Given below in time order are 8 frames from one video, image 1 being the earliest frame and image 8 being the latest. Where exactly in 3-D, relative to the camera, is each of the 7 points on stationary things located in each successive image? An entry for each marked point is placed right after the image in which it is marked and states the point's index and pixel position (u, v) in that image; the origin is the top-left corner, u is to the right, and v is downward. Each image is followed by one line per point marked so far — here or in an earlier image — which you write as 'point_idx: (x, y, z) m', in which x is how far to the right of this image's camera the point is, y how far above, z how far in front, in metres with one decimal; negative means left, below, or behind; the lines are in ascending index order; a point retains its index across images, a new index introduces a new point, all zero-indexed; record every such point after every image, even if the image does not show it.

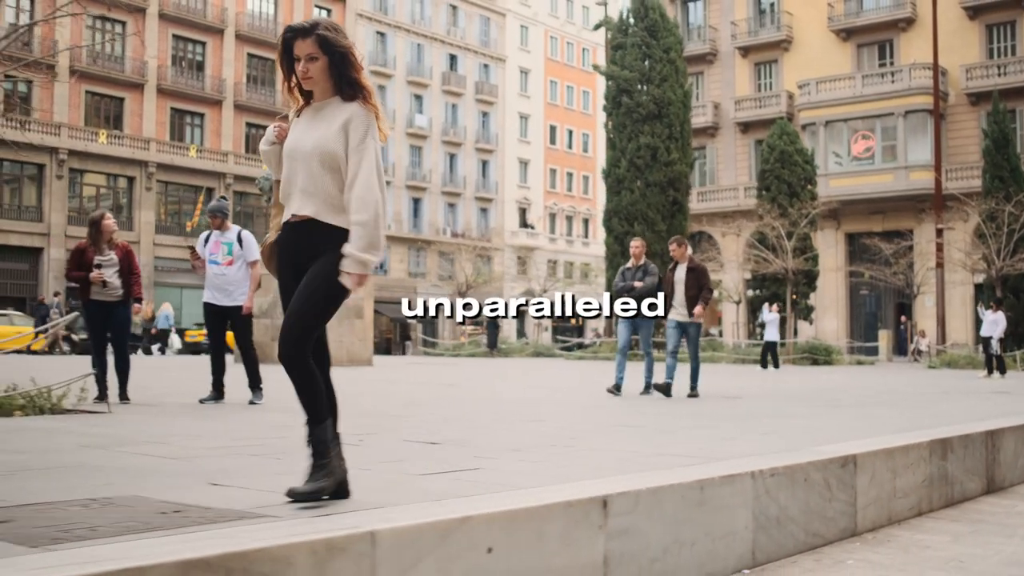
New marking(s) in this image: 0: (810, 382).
0: (+3.7, -1.2, +13.2) m
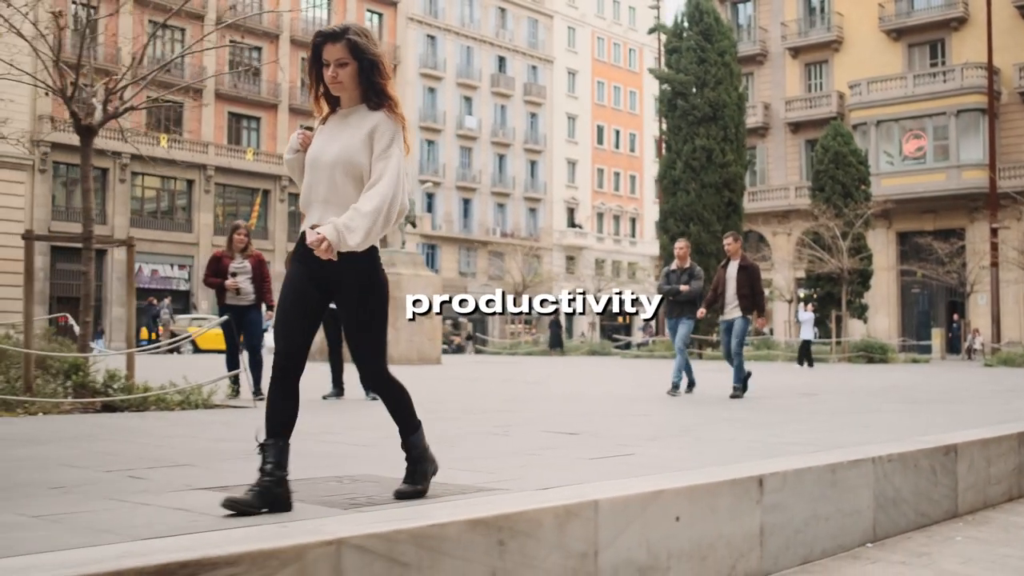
0: (+4.6, -1.2, +13.6) m
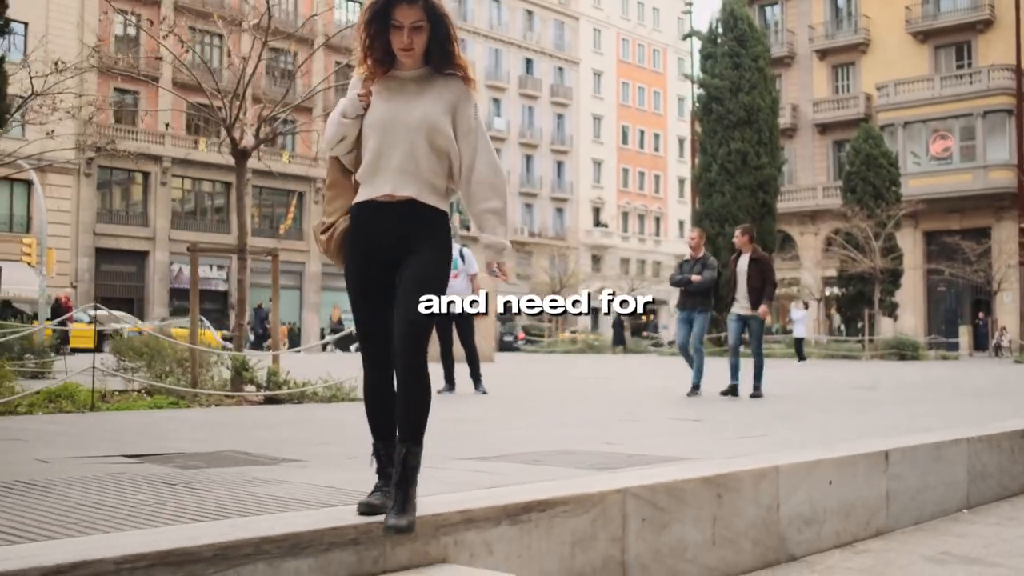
0: (+5.5, -1.2, +14.4) m
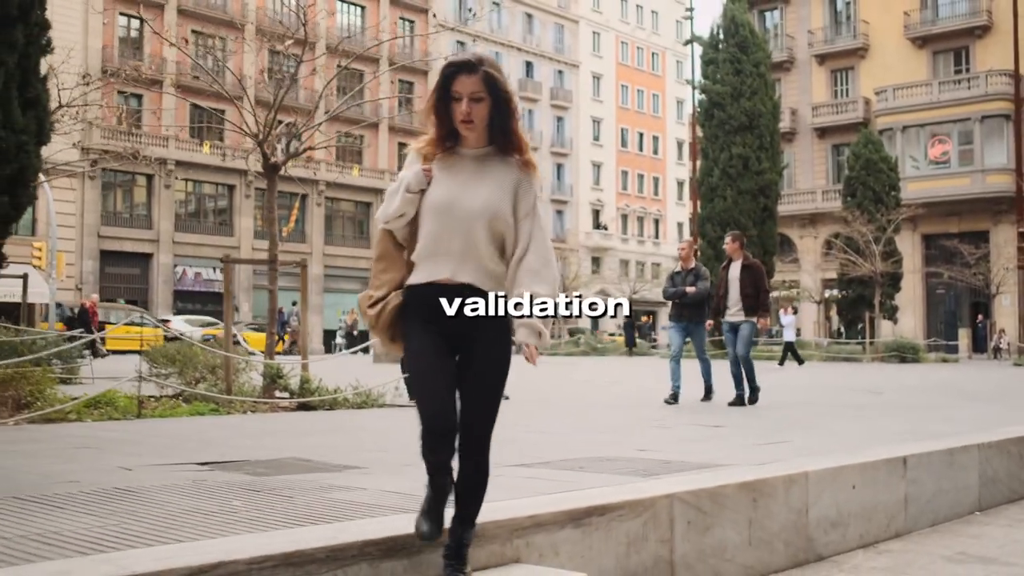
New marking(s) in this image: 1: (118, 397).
0: (+5.7, -1.3, +14.7) m
1: (-2.8, -0.8, +7.6) m
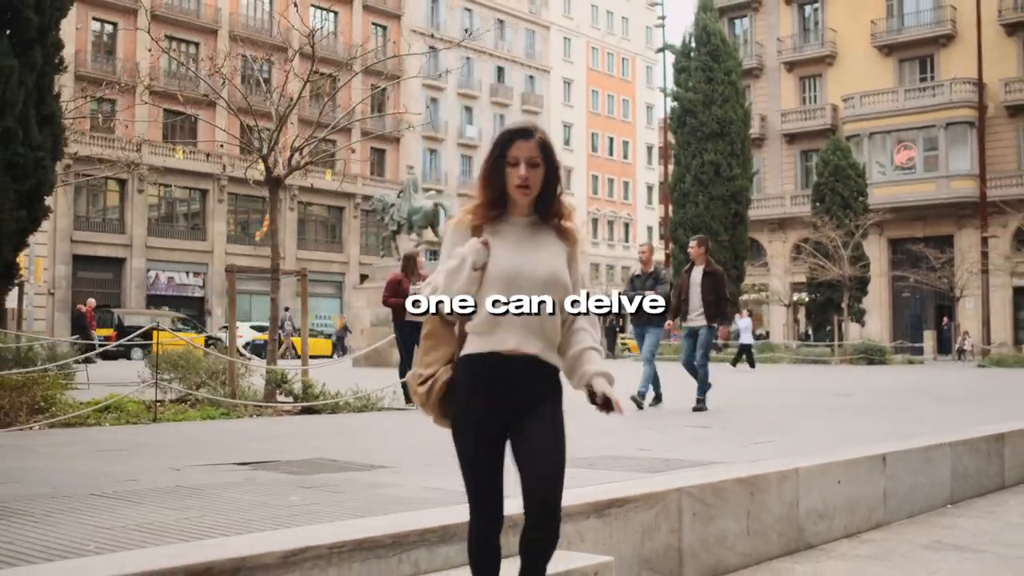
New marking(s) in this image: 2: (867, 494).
0: (+5.4, -1.3, +15.2) m
1: (-2.8, -0.8, +7.8) m
2: (+1.7, -1.0, +5.1) m
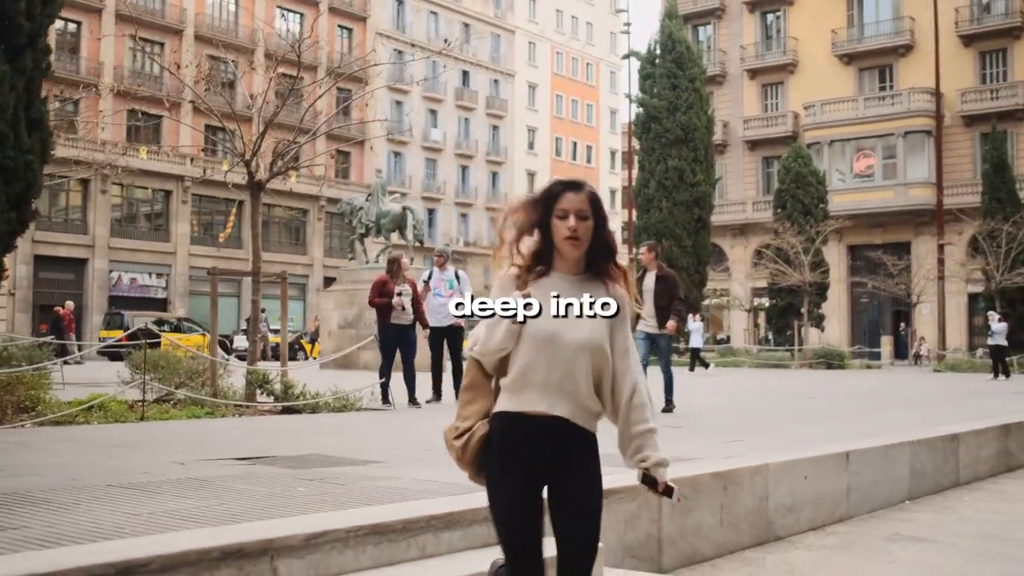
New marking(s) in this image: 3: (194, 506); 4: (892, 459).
0: (+5.0, -1.4, +15.6) m
1: (-3.0, -0.9, +8.0) m
2: (+1.6, -1.0, +5.4) m
3: (-1.0, -0.7, +3.2) m
4: (+2.1, -1.0, +6.0) m
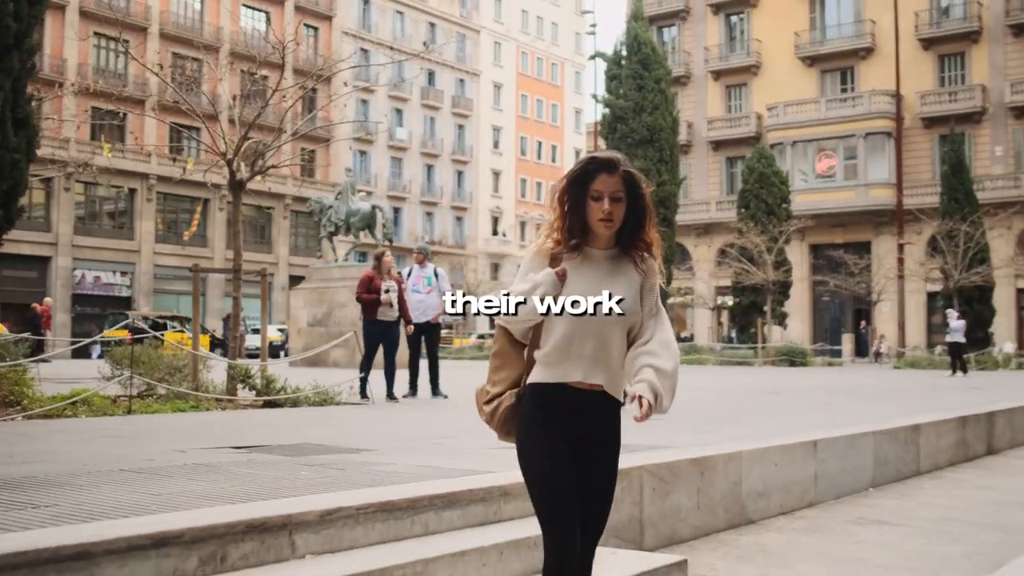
0: (+4.6, -1.4, +16.0) m
1: (-3.2, -0.8, +8.1) m
2: (+1.5, -1.0, +5.7) m
3: (-1.0, -0.6, +3.4) m
4: (+2.0, -0.9, +6.3) m
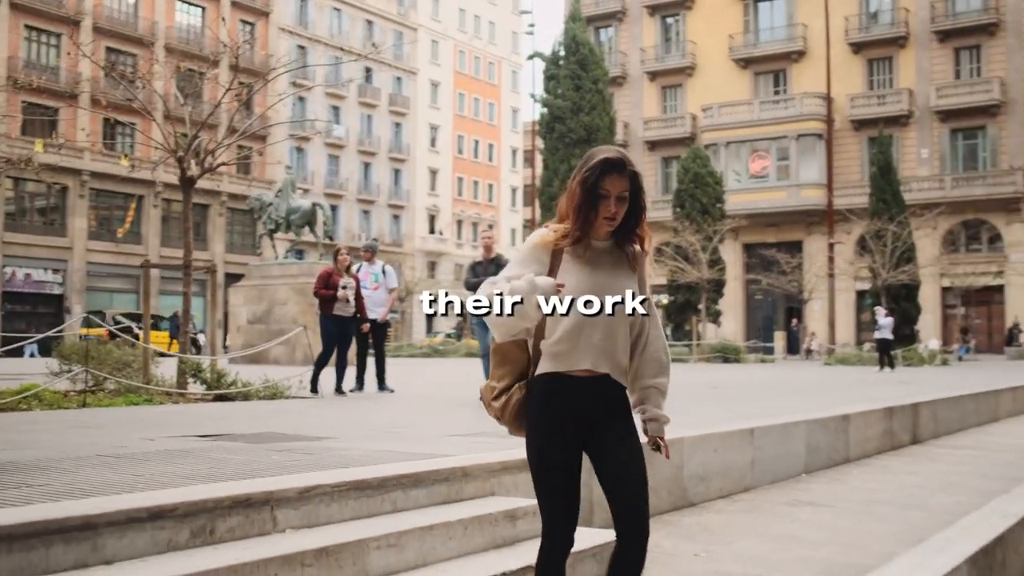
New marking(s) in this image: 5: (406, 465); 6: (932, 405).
0: (+3.7, -1.3, +16.5) m
1: (-3.6, -0.8, +8.1) m
2: (+1.3, -1.0, +6.0) m
3: (-1.1, -0.6, +3.6) m
4: (+1.7, -0.9, +6.6) m
5: (-0.4, -0.6, +3.9) m
6: (+3.7, -1.0, +9.4) m
